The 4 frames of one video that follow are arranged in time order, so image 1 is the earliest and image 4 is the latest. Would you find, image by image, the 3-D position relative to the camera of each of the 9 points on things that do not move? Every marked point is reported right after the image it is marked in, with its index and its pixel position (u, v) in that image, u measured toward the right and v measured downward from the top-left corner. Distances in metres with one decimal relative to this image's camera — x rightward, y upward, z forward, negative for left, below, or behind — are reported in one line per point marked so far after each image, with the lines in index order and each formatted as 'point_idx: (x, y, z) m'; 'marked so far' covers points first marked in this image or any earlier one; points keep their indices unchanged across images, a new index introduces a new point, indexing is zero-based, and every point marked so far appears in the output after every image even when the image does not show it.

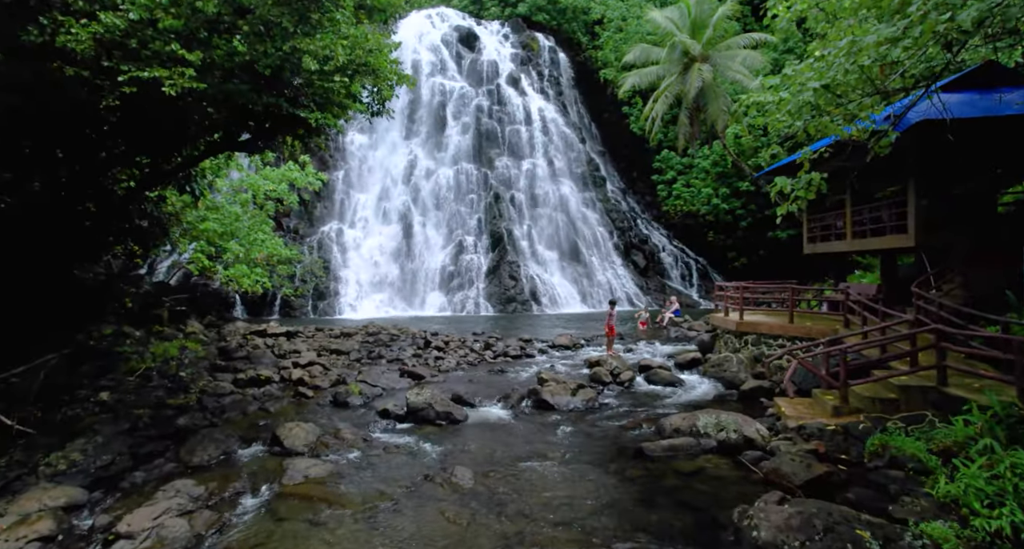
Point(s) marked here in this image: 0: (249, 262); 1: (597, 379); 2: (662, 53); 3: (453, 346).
0: (-7.9, +0.4, +15.2) m
1: (+1.6, -2.0, +9.6) m
2: (+5.8, +8.8, +19.8) m
3: (-1.5, -1.8, +12.8) m
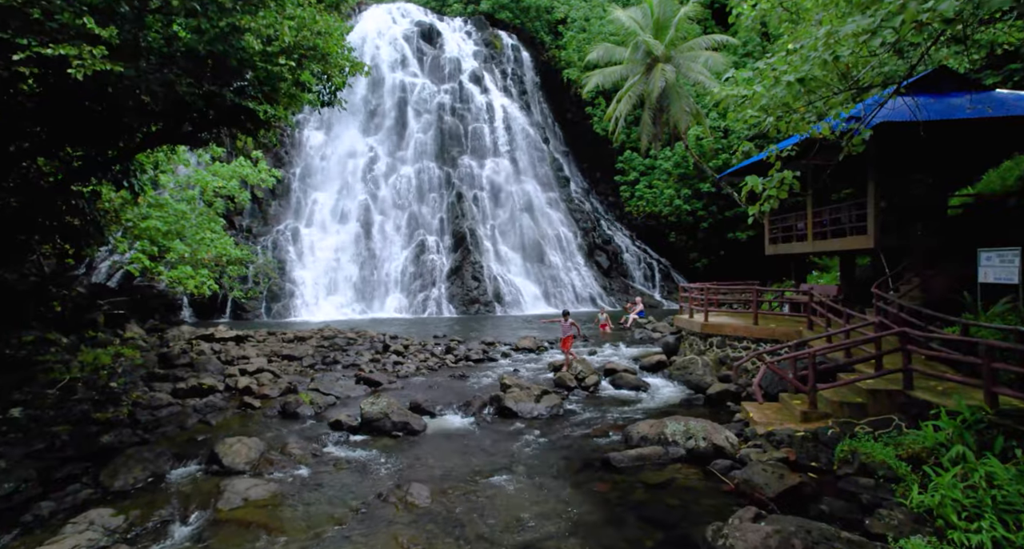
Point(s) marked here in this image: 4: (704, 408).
0: (-9.0, +0.3, +14.3) m
1: (+0.9, -2.0, +9.3) m
2: (+4.5, +8.7, +19.8) m
3: (-2.4, -1.8, +12.3) m
4: (+3.0, -2.1, +8.0) m
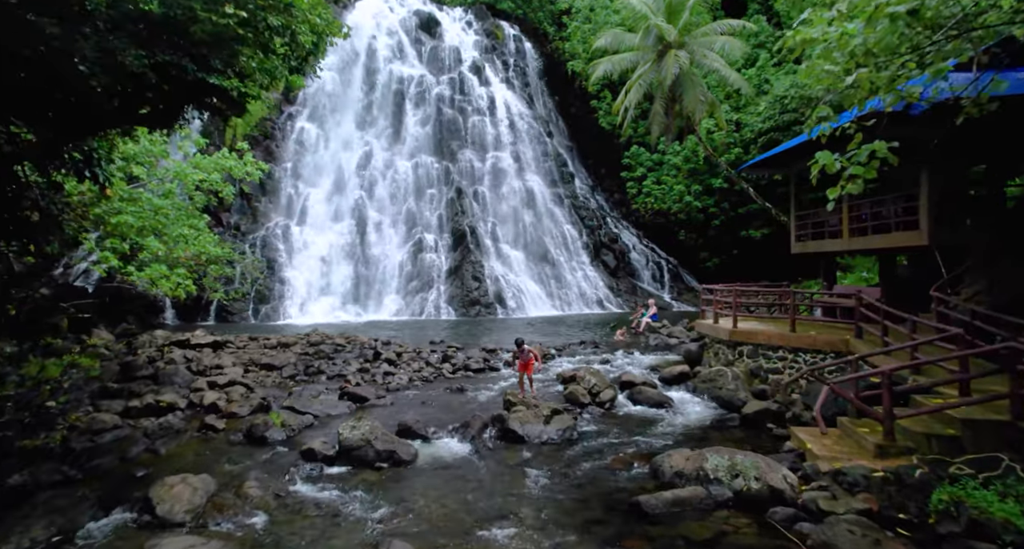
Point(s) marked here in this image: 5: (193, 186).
0: (-8.9, +0.3, +13.2) m
1: (+1.0, -2.0, +8.2) m
2: (+4.6, +8.7, +18.7) m
3: (-2.3, -1.8, +11.2) m
4: (+3.1, -2.1, +6.8) m
5: (-9.0, +2.5, +14.2) m
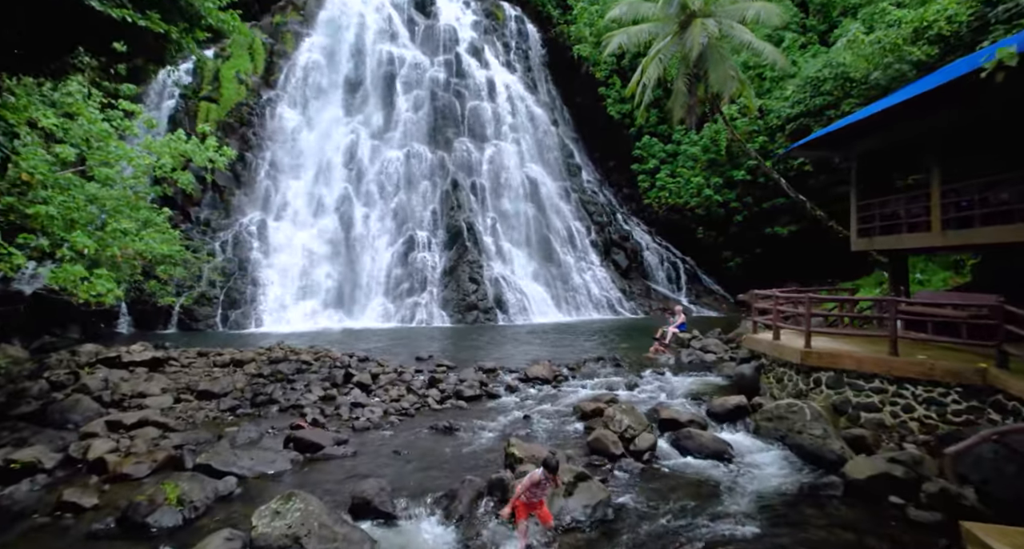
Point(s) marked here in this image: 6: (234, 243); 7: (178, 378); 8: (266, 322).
0: (-8.8, +0.3, +11.0) m
1: (+1.1, -2.1, +6.0) m
2: (+4.6, +8.7, +16.5) m
3: (-2.3, -1.9, +9.0) m
4: (+3.2, -2.2, +4.7) m
5: (-8.9, +2.4, +12.1) m
6: (-10.0, +1.2, +18.1) m
7: (-6.0, -1.8, +9.0) m
8: (-8.2, -1.6, +16.9) m
